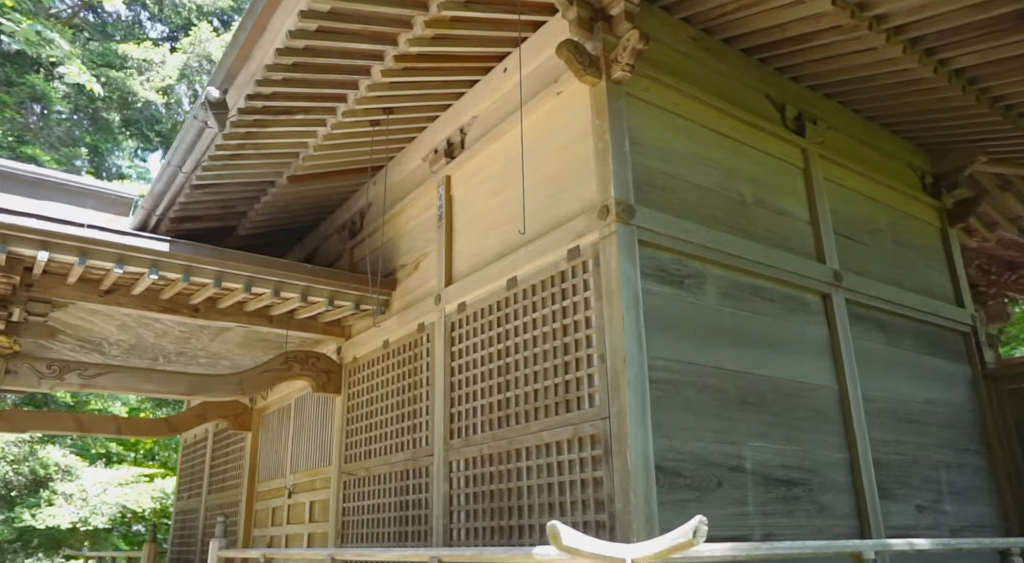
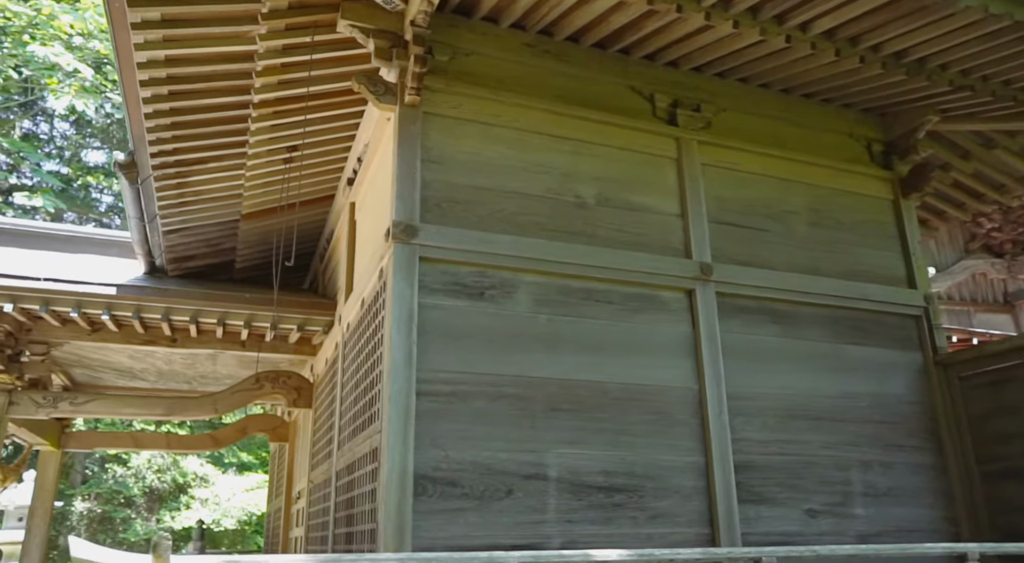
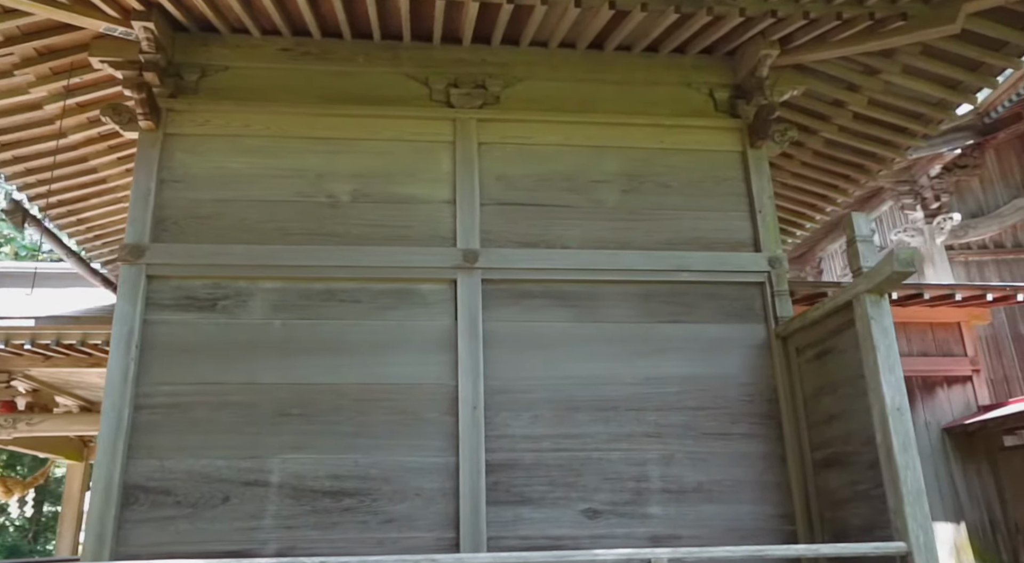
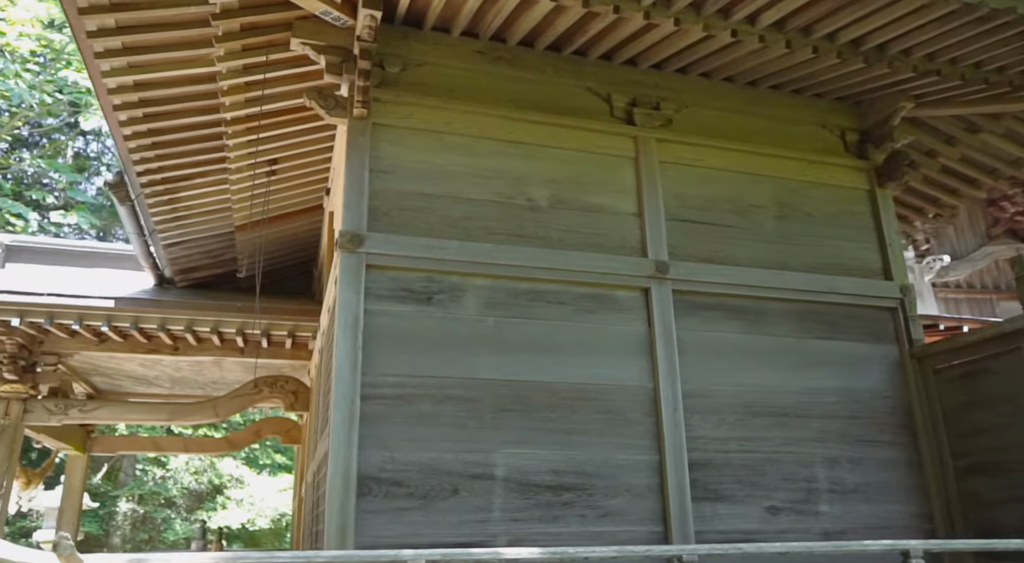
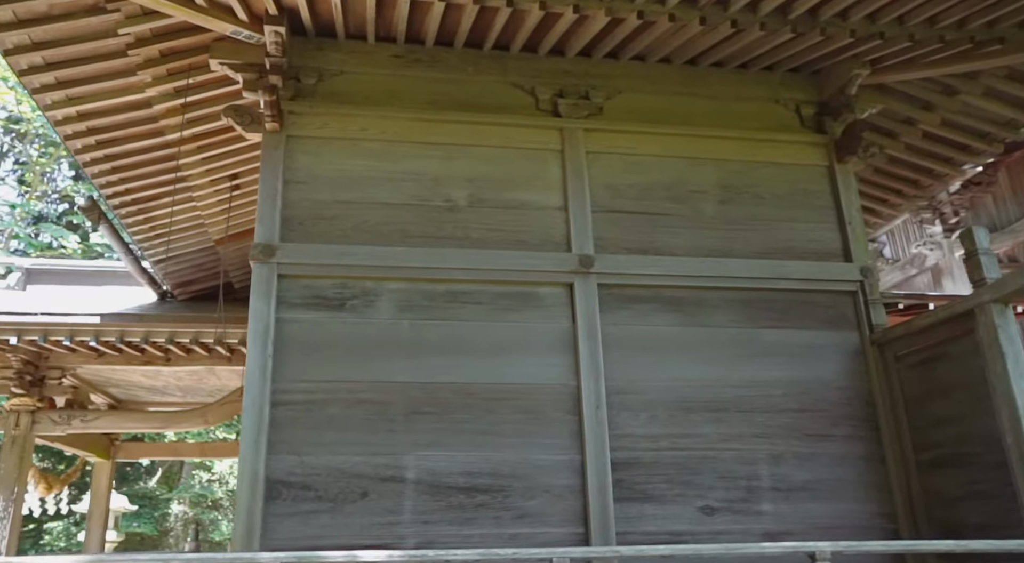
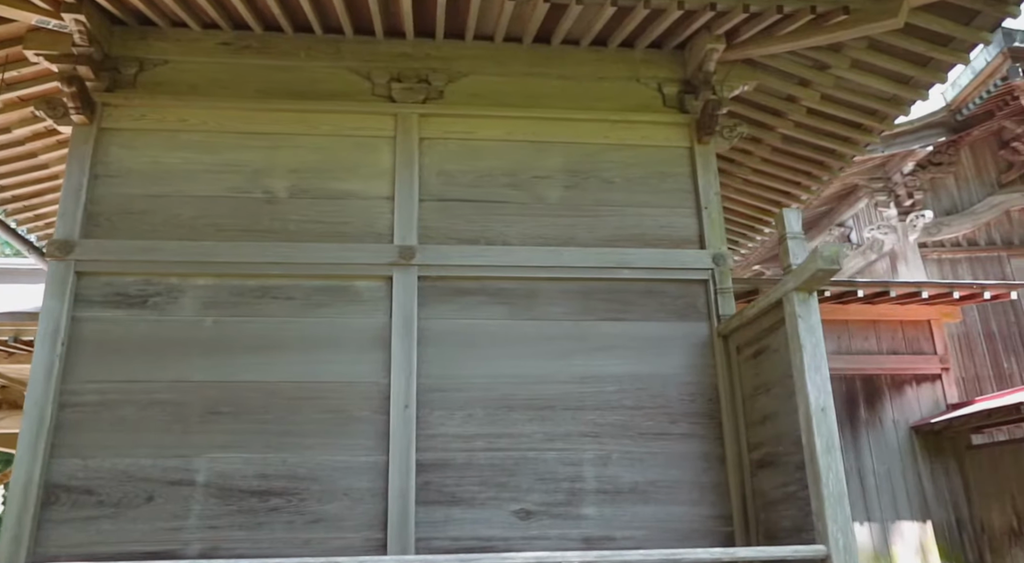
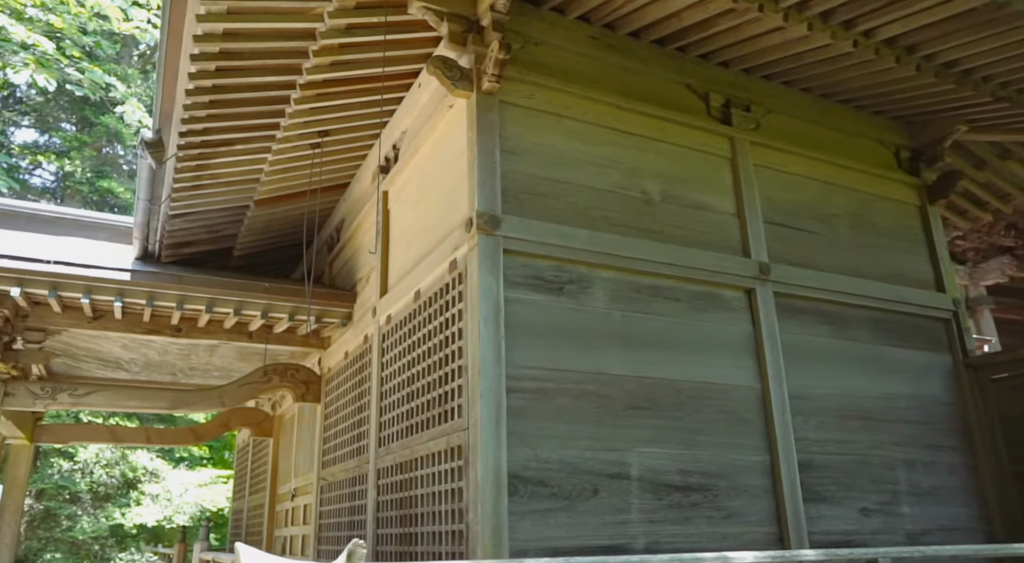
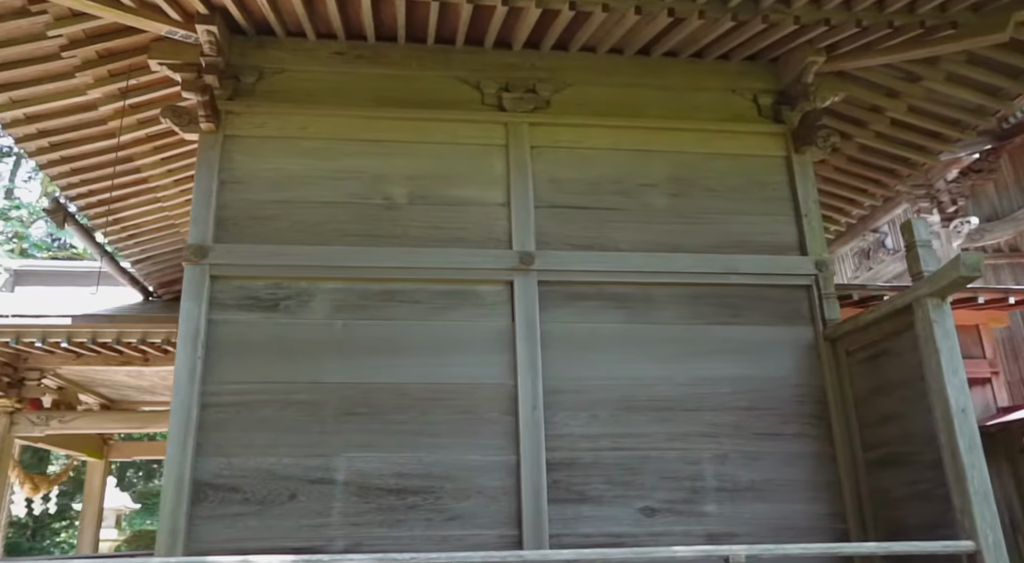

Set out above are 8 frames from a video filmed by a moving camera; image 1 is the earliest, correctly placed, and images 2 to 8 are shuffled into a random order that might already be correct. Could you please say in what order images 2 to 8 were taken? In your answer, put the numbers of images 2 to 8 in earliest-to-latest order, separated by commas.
7, 2, 4, 5, 8, 3, 6
